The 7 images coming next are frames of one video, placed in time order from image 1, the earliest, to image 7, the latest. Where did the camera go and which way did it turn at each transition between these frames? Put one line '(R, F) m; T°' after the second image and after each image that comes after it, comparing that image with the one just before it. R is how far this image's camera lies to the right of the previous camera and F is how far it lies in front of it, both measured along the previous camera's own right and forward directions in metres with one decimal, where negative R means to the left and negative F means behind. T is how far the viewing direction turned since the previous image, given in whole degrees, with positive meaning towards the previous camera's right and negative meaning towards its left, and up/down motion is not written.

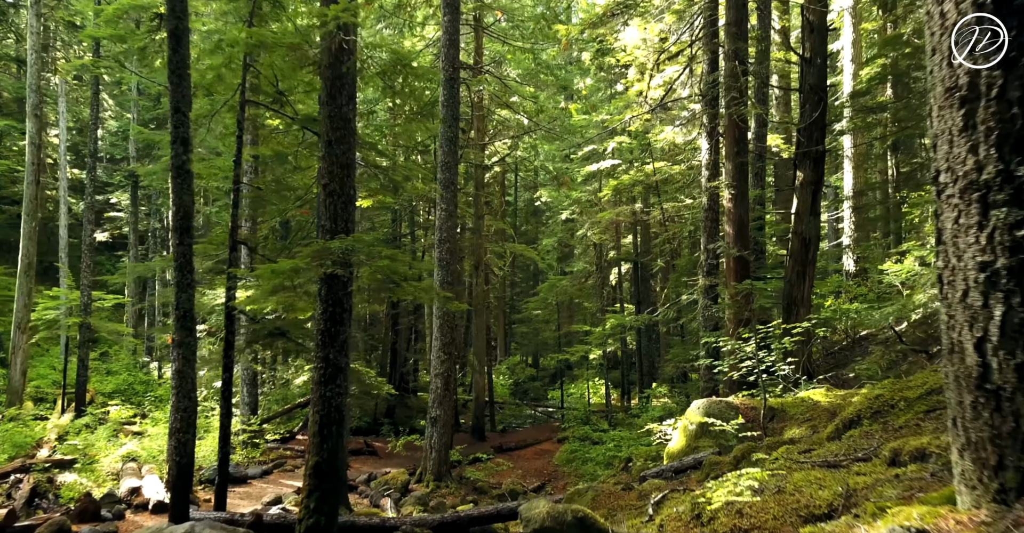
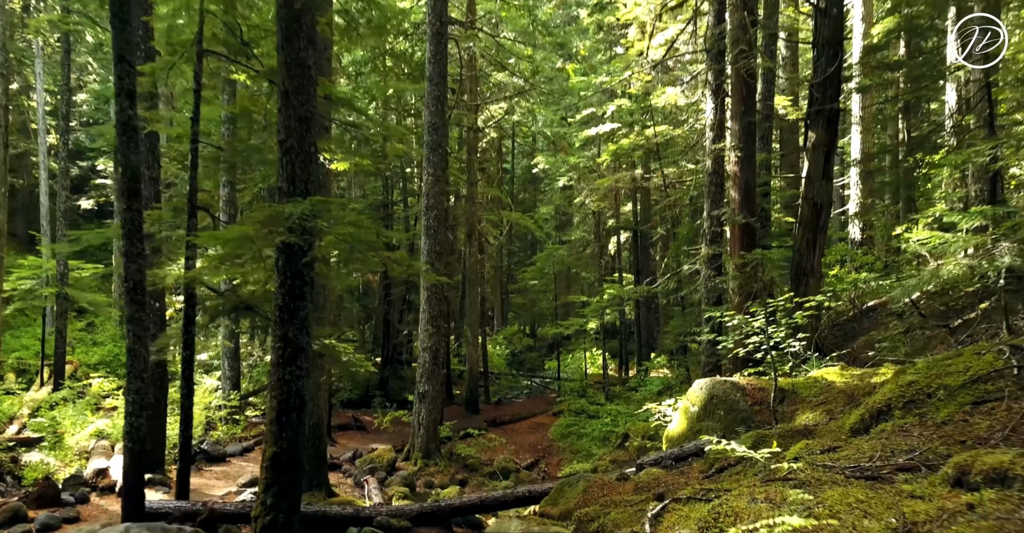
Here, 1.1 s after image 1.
(+0.2, +0.9) m; 0°
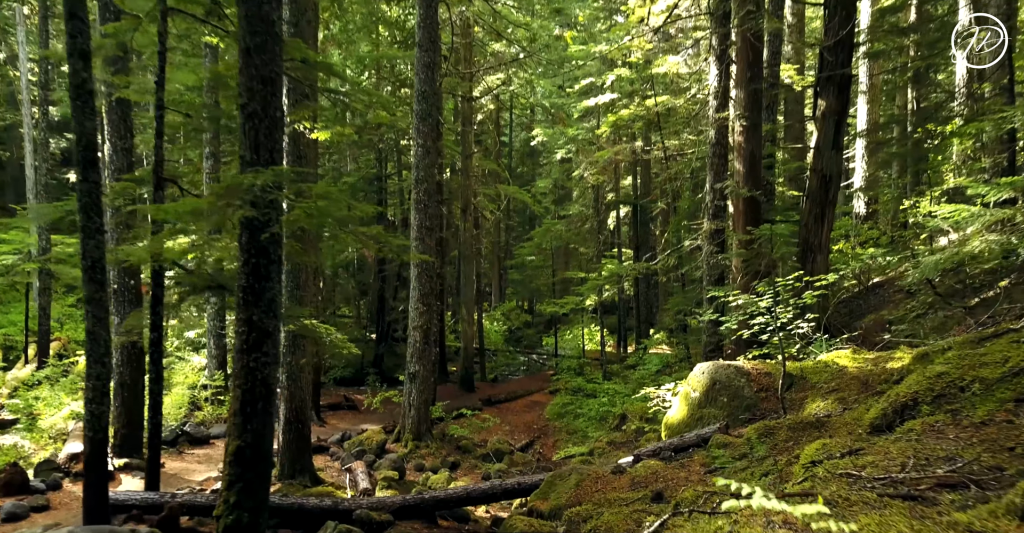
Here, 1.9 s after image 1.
(+0.1, +0.6) m; 0°
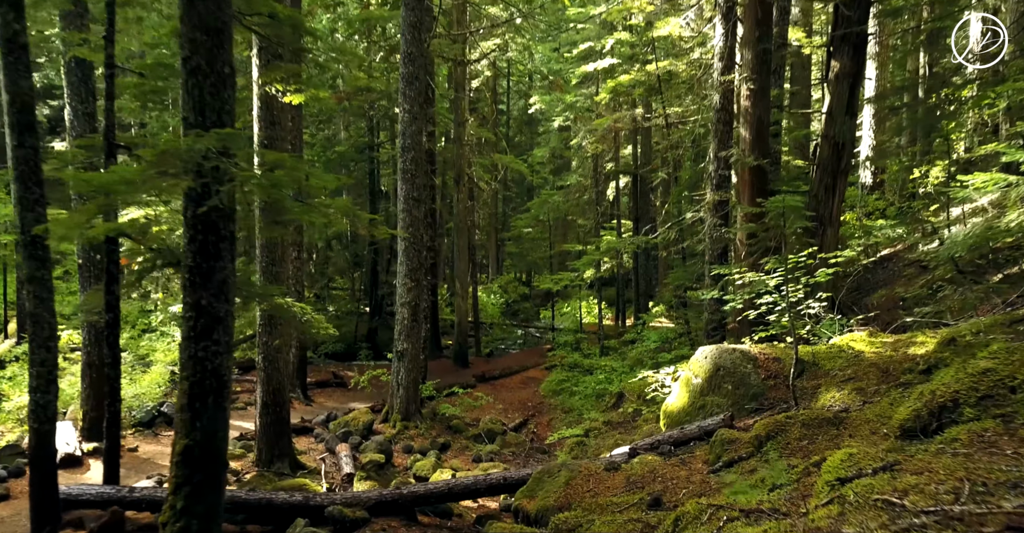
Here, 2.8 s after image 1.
(+0.1, +0.7) m; 0°
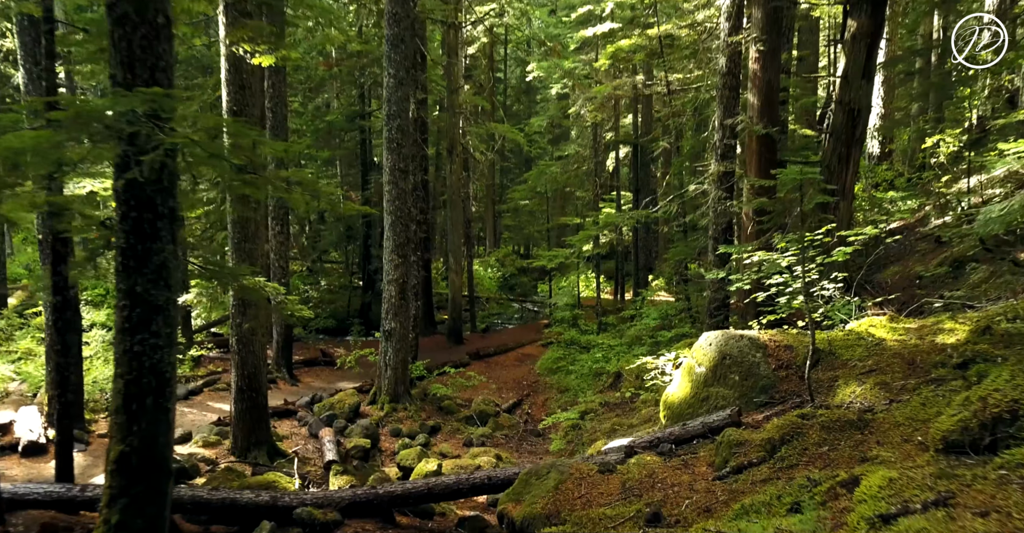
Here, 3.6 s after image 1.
(+0.1, +0.7) m; 0°
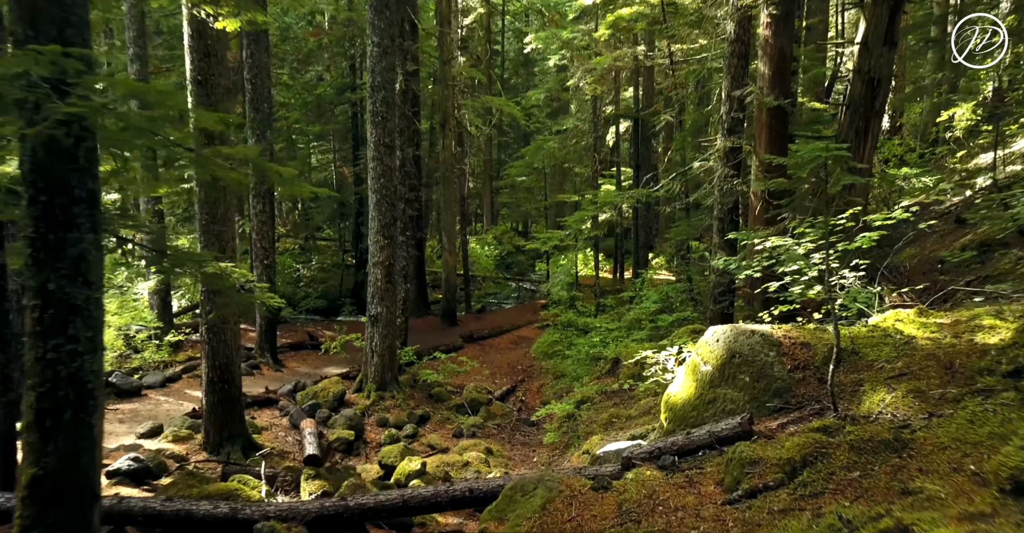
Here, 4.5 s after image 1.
(+0.1, +0.8) m; 0°
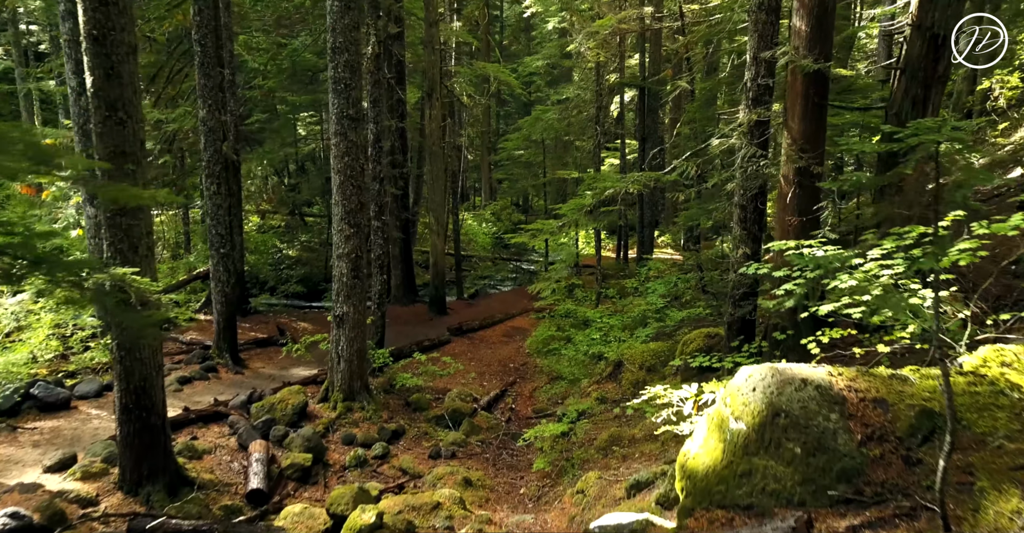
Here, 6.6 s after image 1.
(+0.3, +1.8) m; 0°
